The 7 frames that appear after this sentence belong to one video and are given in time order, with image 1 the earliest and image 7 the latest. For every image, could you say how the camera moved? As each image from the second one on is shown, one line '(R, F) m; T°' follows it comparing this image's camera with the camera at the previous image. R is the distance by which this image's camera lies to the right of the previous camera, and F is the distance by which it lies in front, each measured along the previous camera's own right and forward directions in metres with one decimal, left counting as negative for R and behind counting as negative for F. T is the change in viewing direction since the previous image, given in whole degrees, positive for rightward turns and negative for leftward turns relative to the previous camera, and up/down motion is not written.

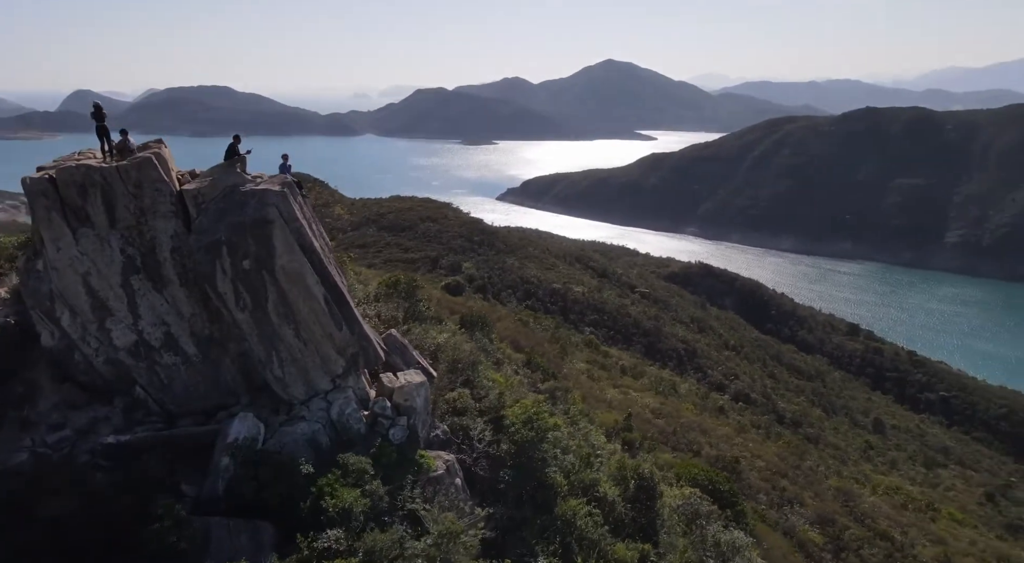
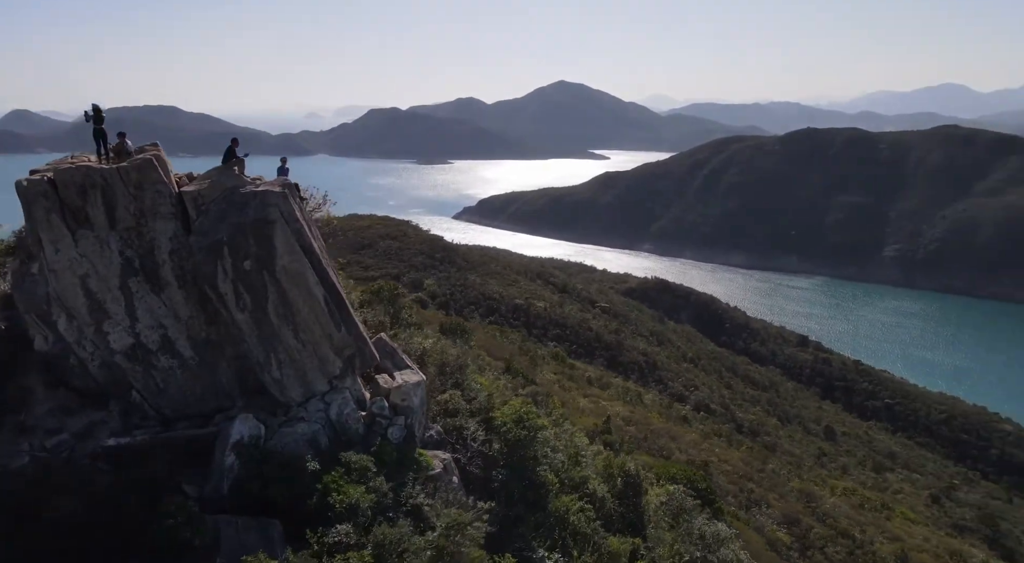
(-0.7, -0.3) m; +4°
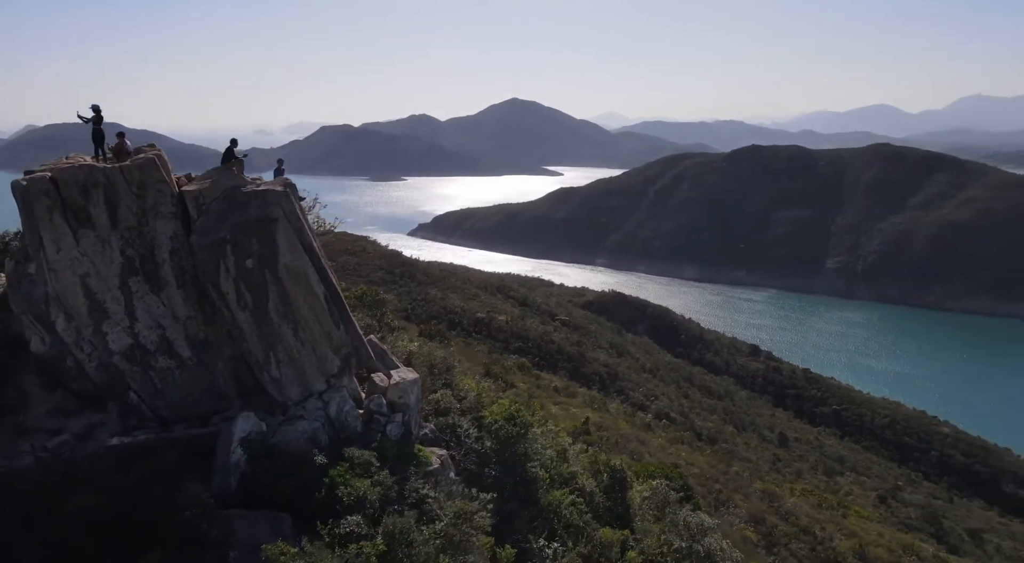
(-0.8, -0.4) m; +4°
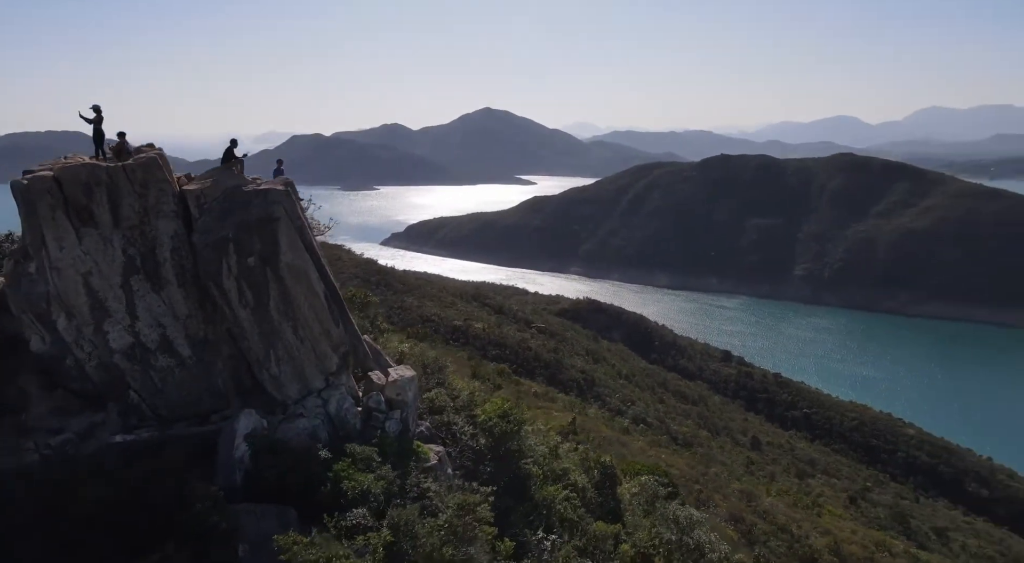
(-0.5, -0.3) m; +2°
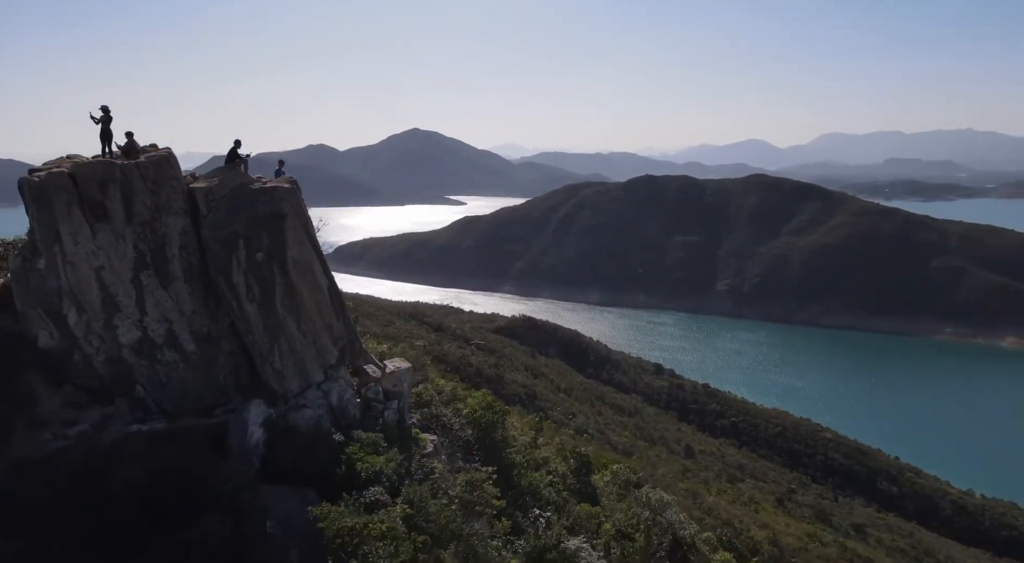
(-1.3, -0.8) m; +6°
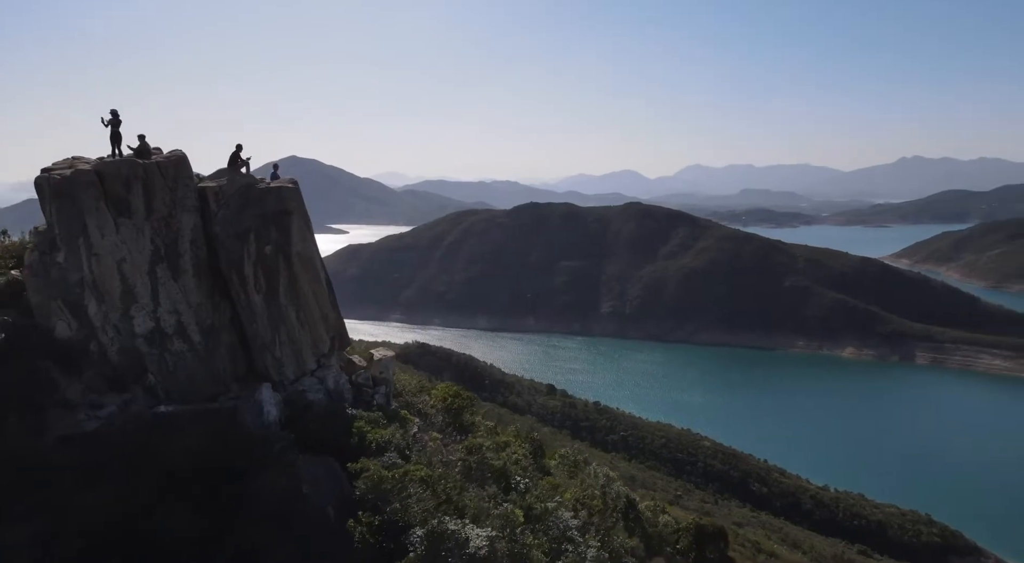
(+1.0, -0.8) m; -3°
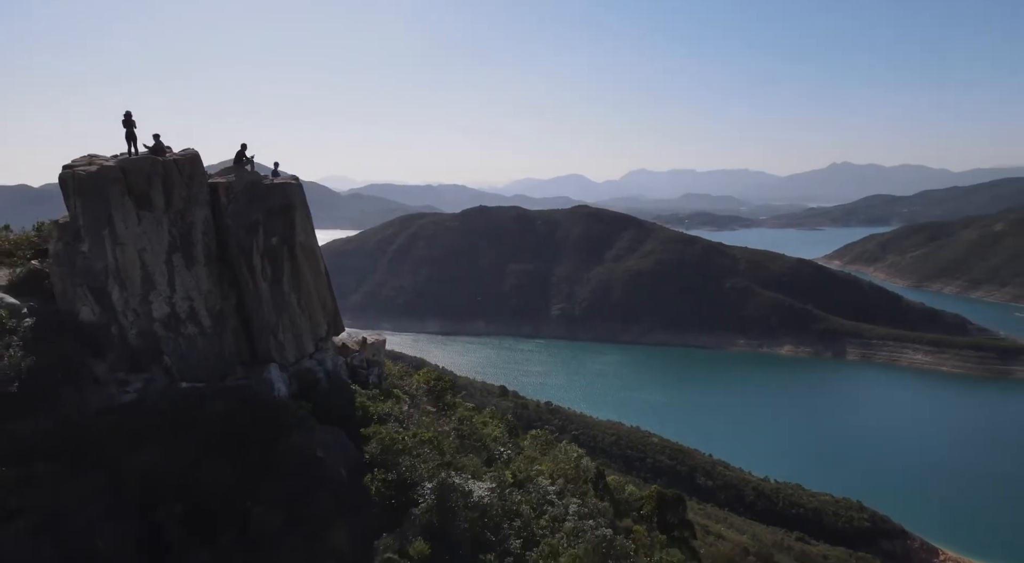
(+0.8, -0.5) m; -2°
